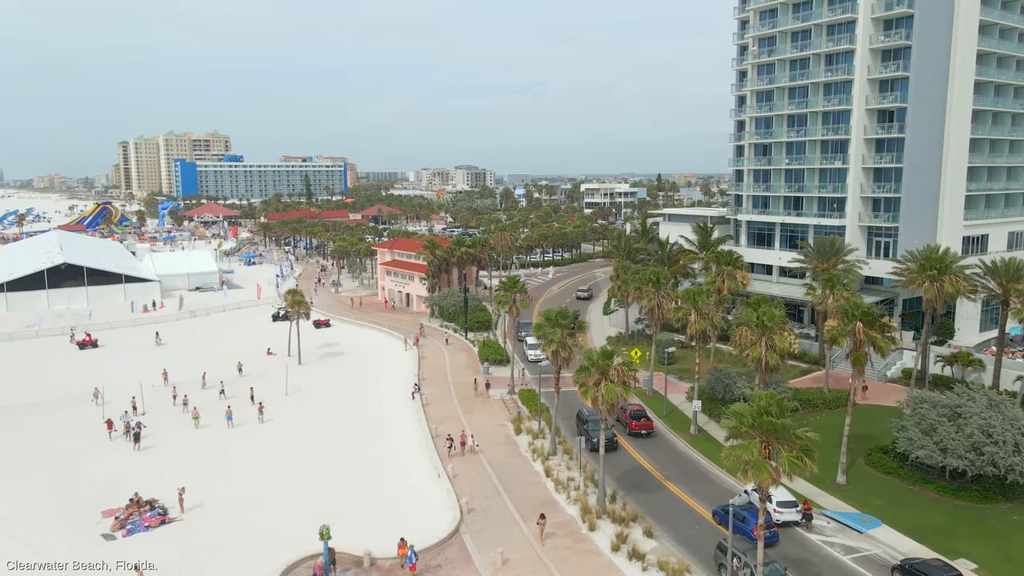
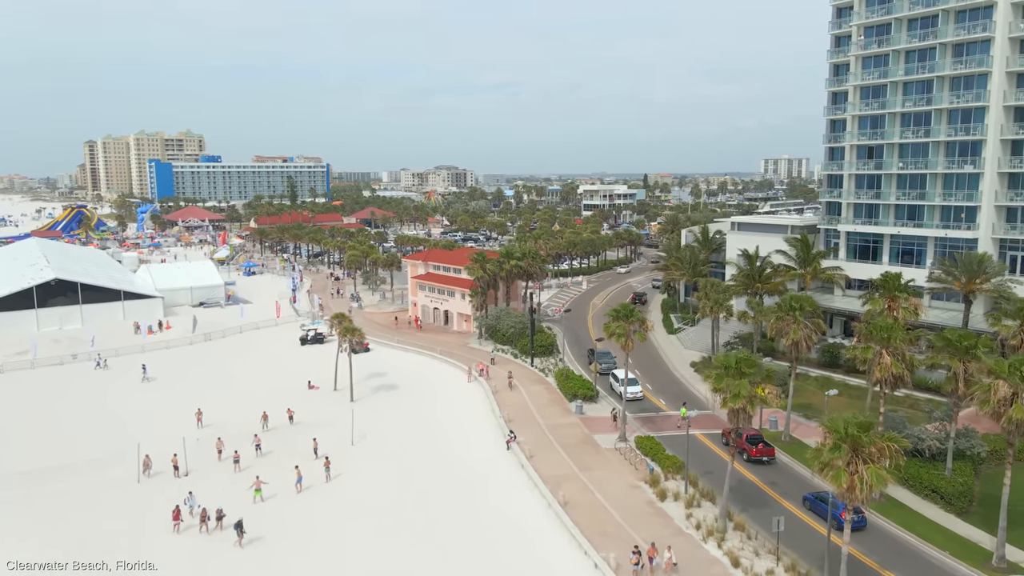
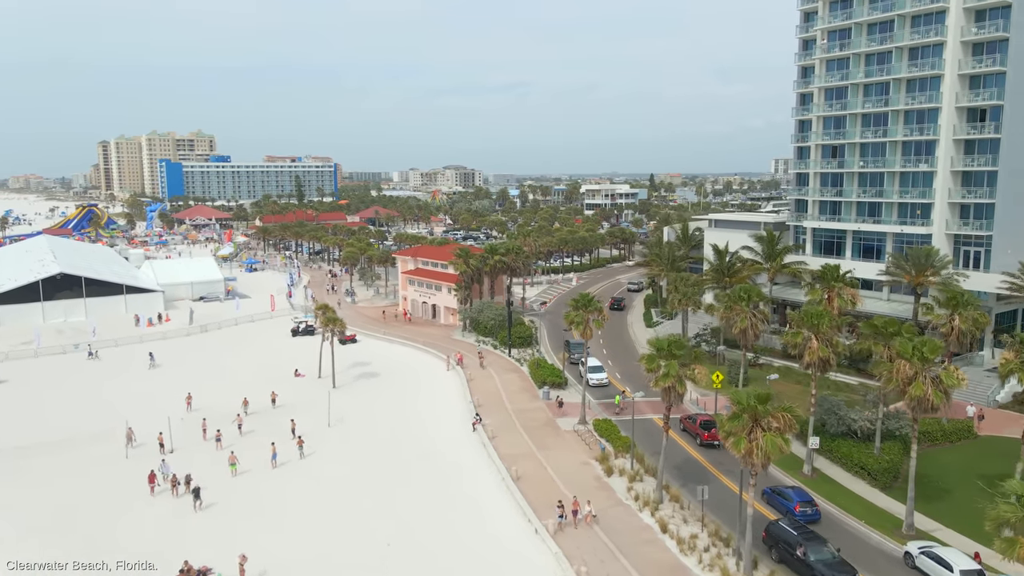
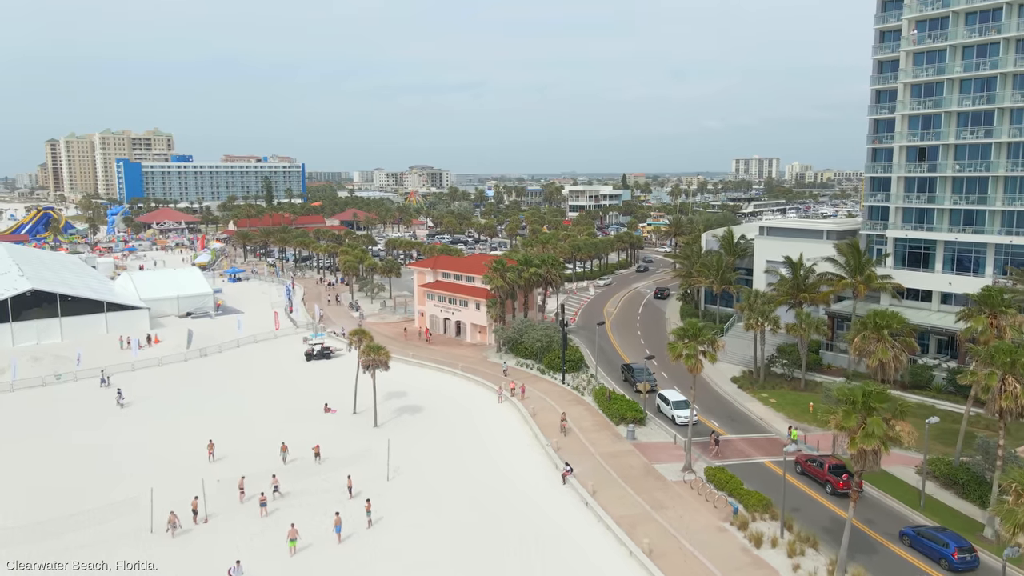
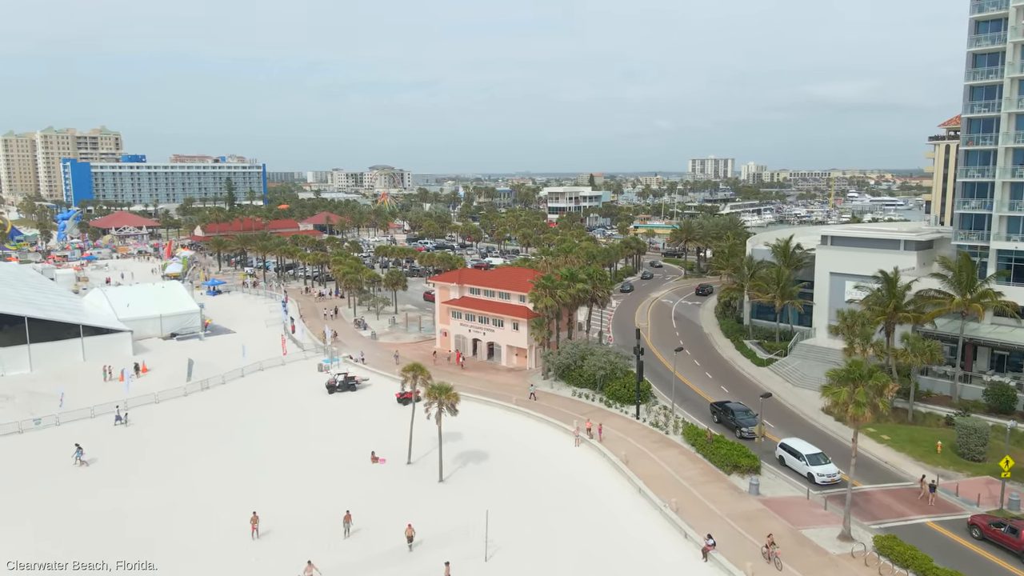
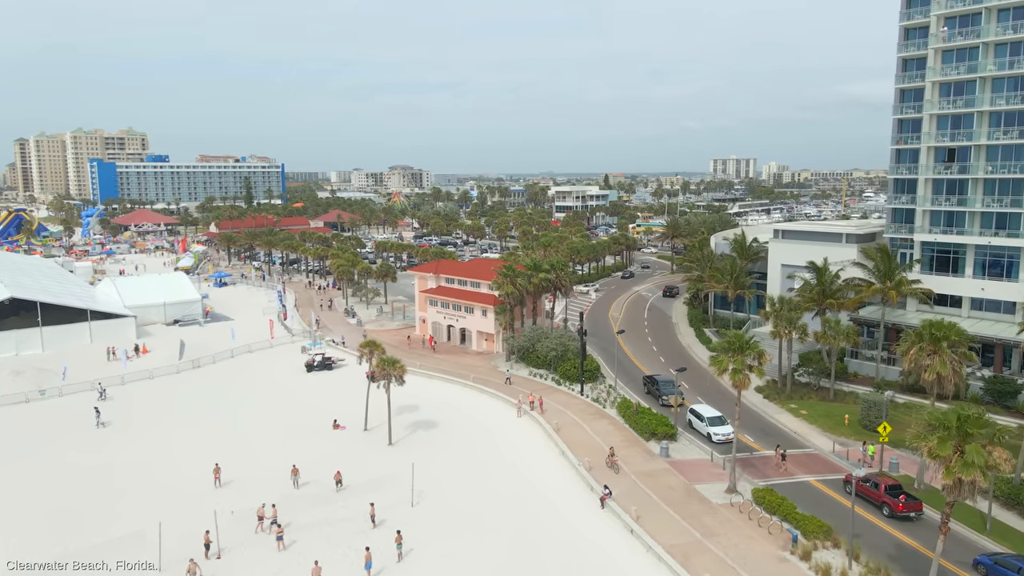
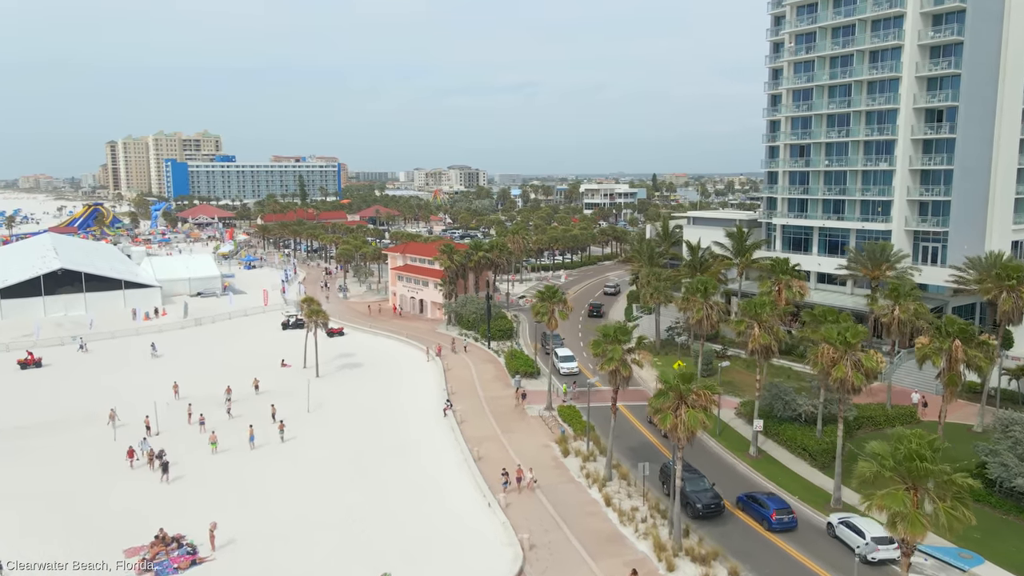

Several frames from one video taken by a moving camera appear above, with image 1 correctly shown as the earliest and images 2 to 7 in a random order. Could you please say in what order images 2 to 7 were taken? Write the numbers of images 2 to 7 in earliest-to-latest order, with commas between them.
7, 3, 2, 4, 6, 5
